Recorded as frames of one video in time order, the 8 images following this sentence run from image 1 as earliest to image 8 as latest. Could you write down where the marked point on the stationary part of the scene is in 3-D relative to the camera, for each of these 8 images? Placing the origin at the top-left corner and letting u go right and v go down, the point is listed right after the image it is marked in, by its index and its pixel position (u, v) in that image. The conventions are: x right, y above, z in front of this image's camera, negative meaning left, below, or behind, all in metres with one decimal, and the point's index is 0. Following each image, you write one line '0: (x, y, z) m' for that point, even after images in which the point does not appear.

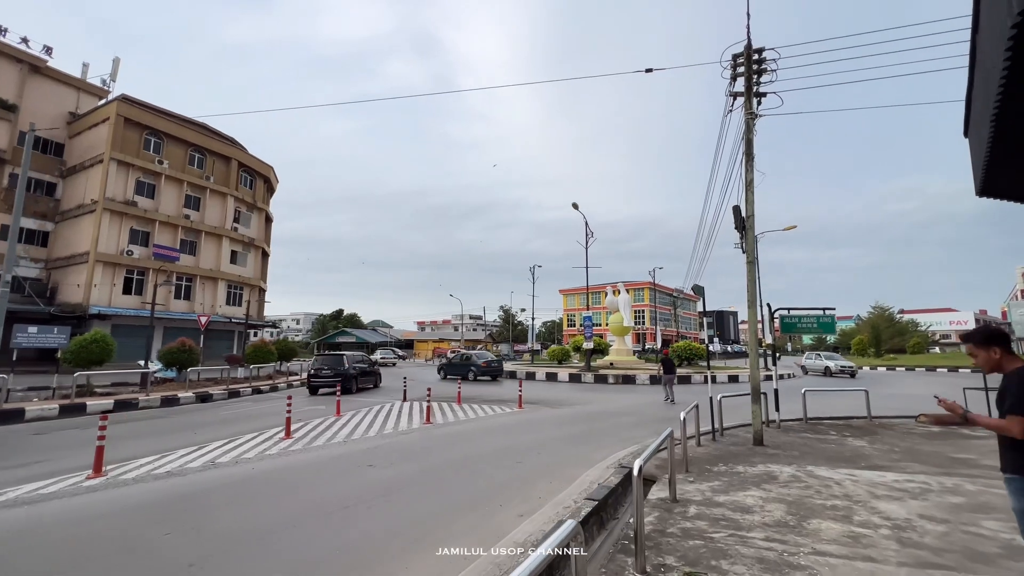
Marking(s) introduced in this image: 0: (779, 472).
0: (+3.8, -2.6, +6.3) m
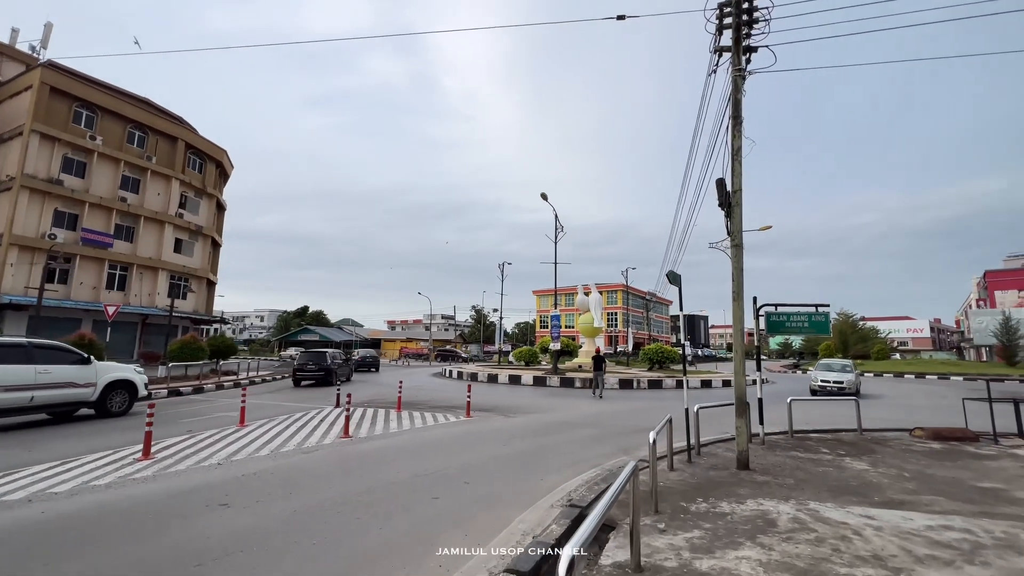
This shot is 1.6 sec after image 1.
0: (+2.8, -2.4, +4.8) m
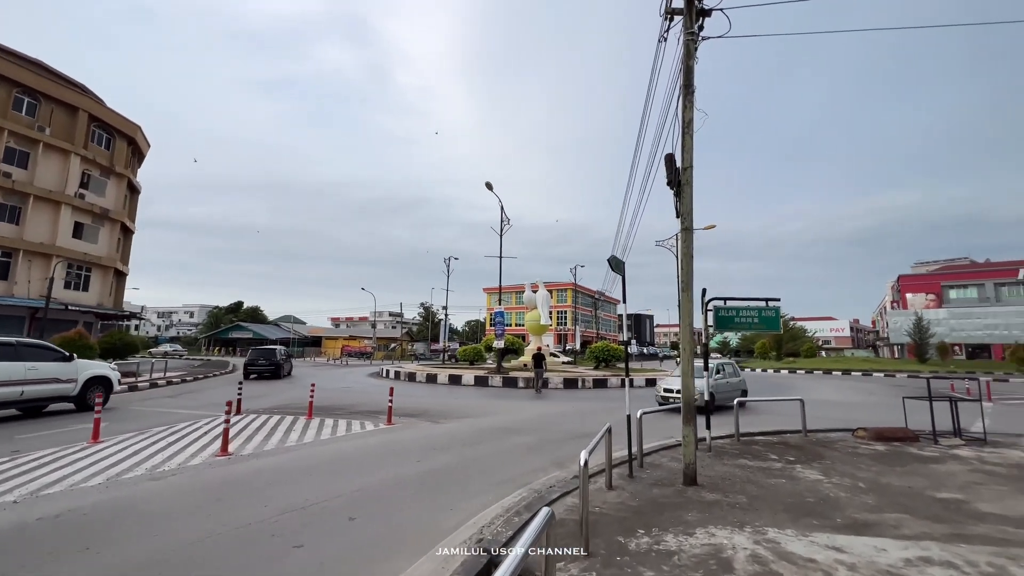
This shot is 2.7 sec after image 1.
0: (+1.9, -2.2, +3.9) m
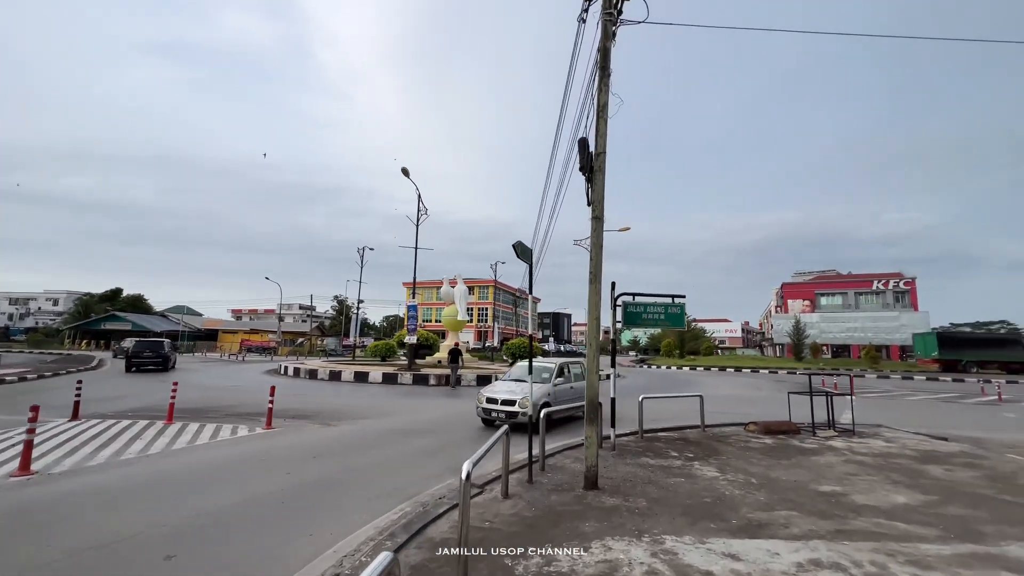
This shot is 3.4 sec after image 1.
0: (+0.9, -2.1, +3.5) m
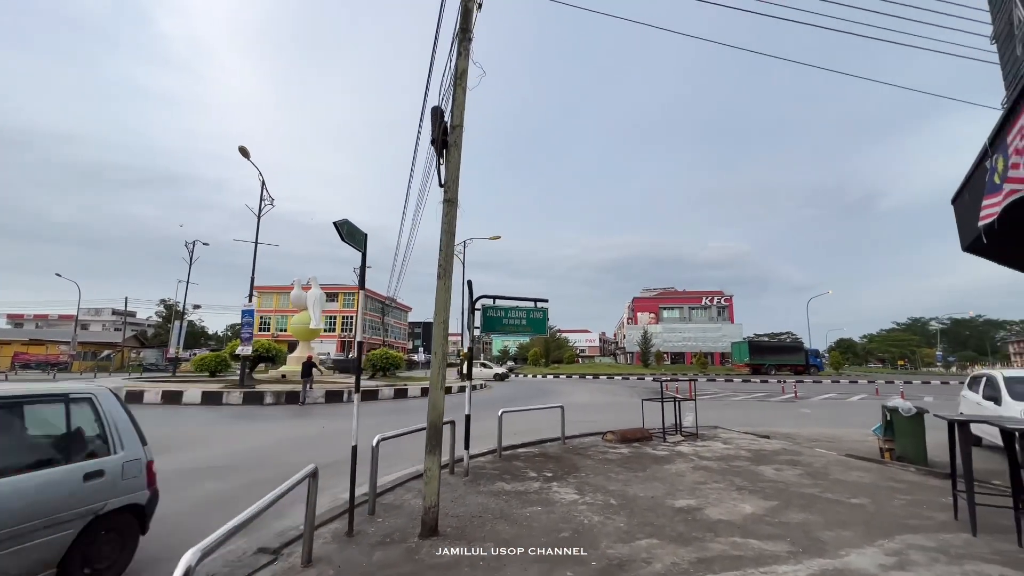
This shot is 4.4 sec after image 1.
0: (-0.3, -2.1, +2.5) m
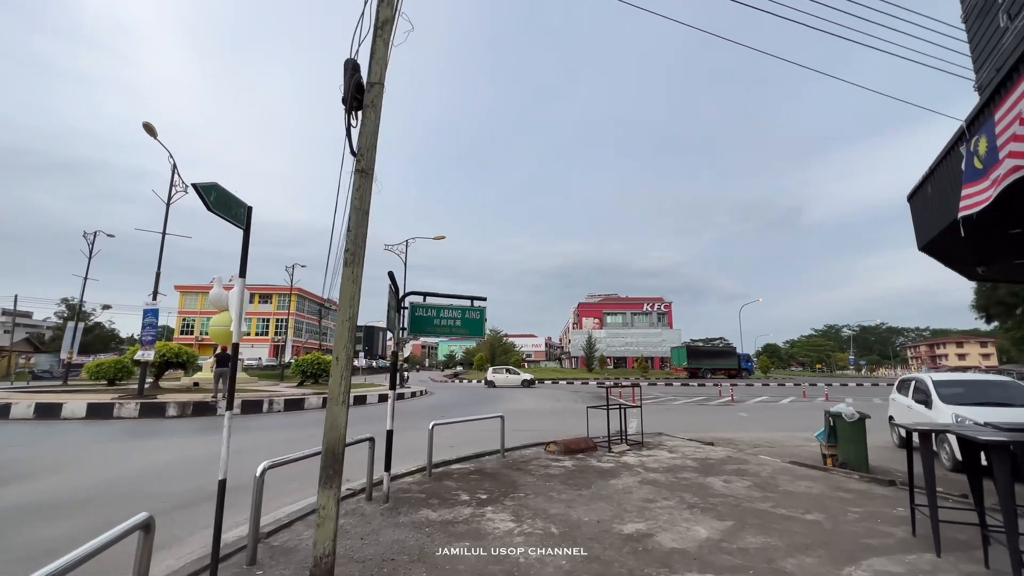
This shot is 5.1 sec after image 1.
0: (-0.7, -2.0, +1.6) m
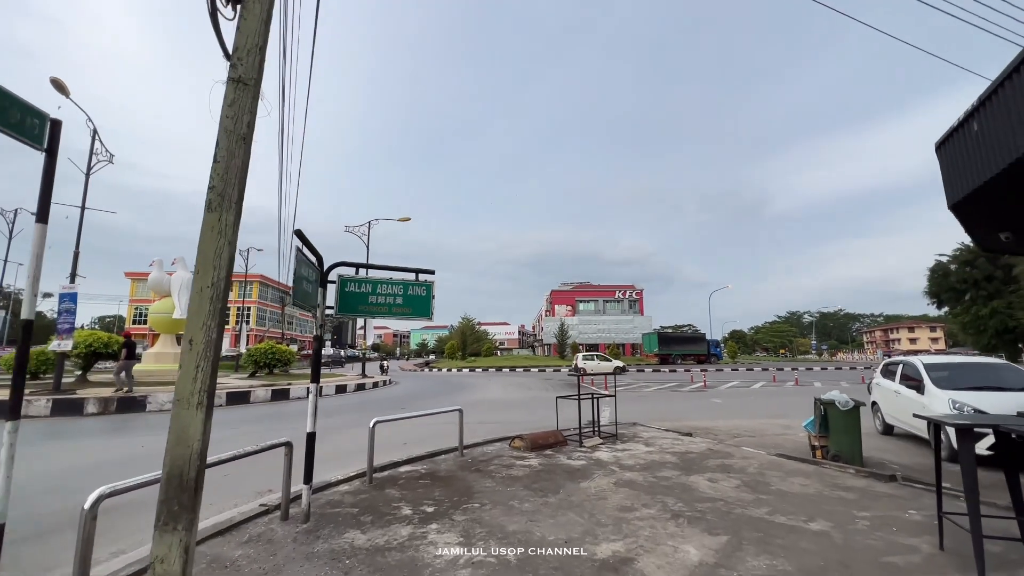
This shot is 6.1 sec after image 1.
0: (-1.0, -1.7, +0.5) m
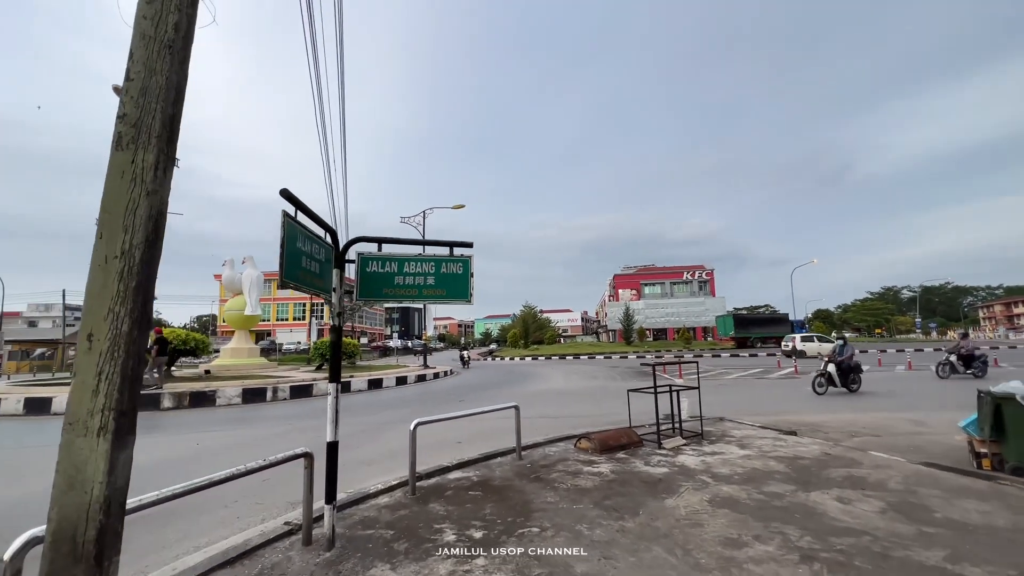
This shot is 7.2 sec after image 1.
0: (-1.0, -1.6, -0.4) m
